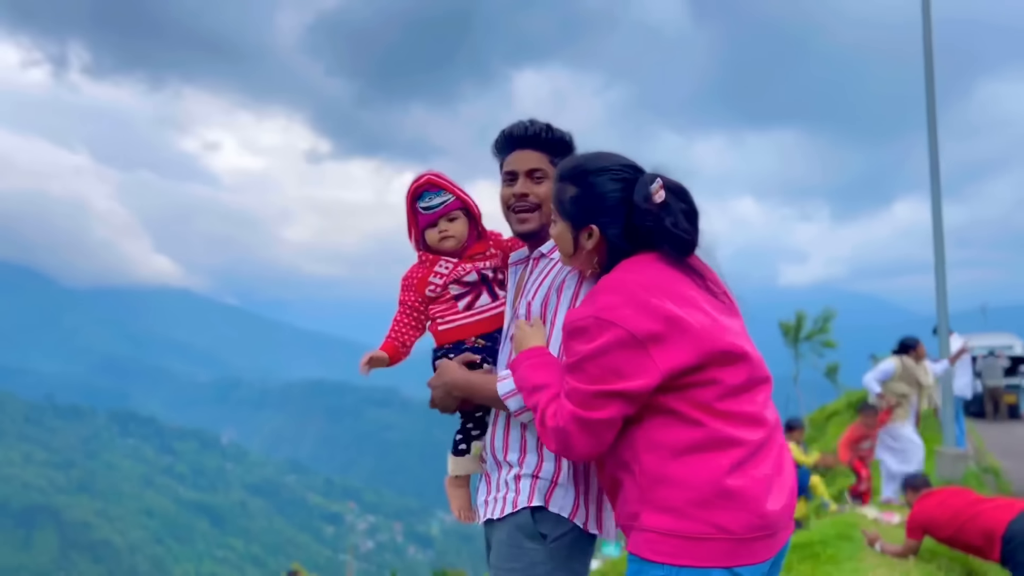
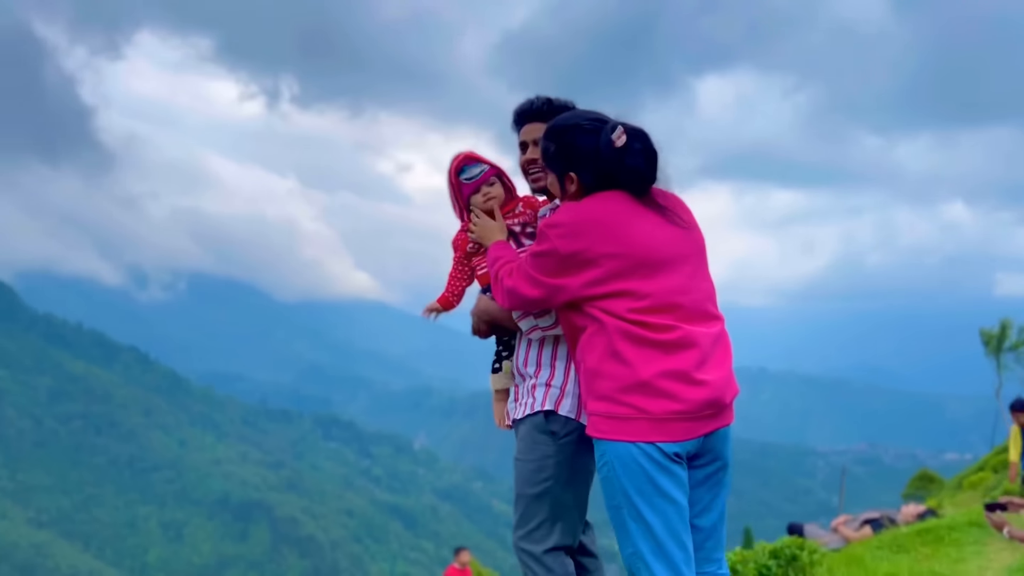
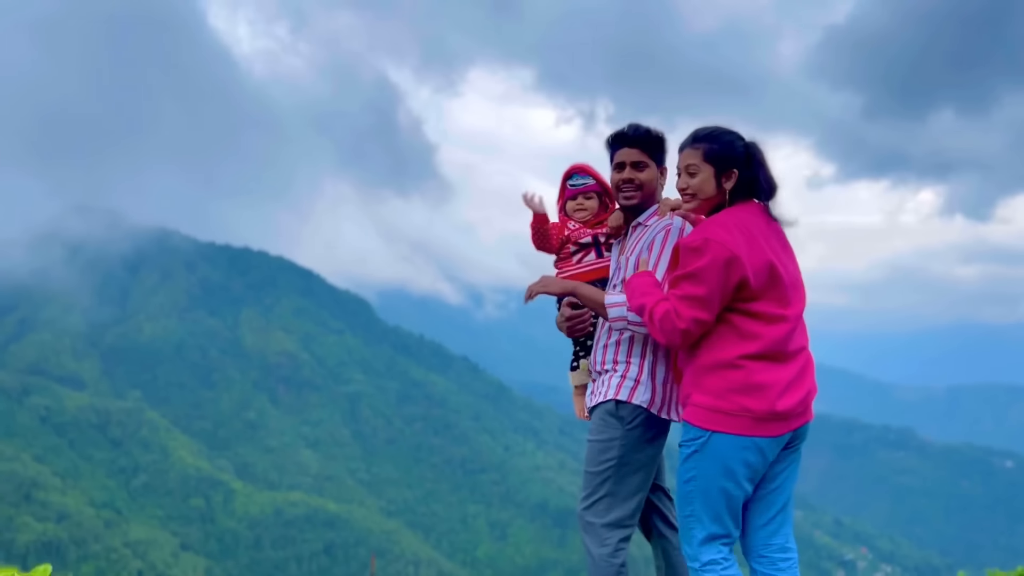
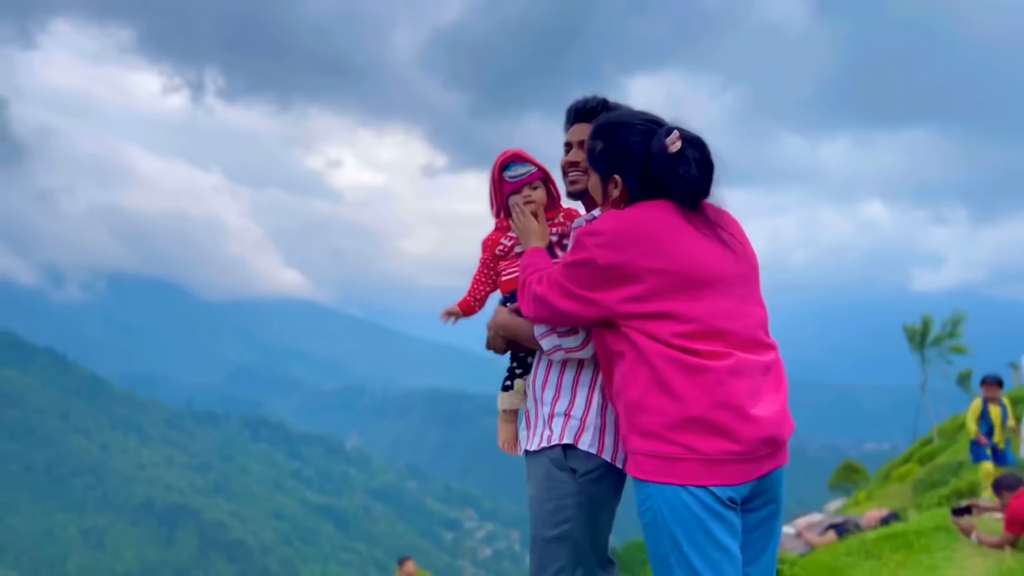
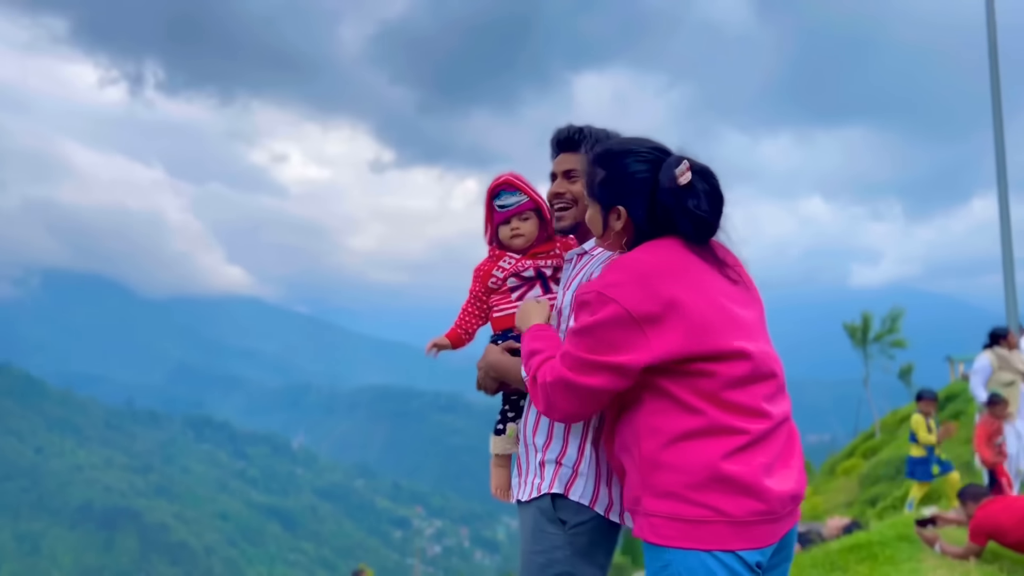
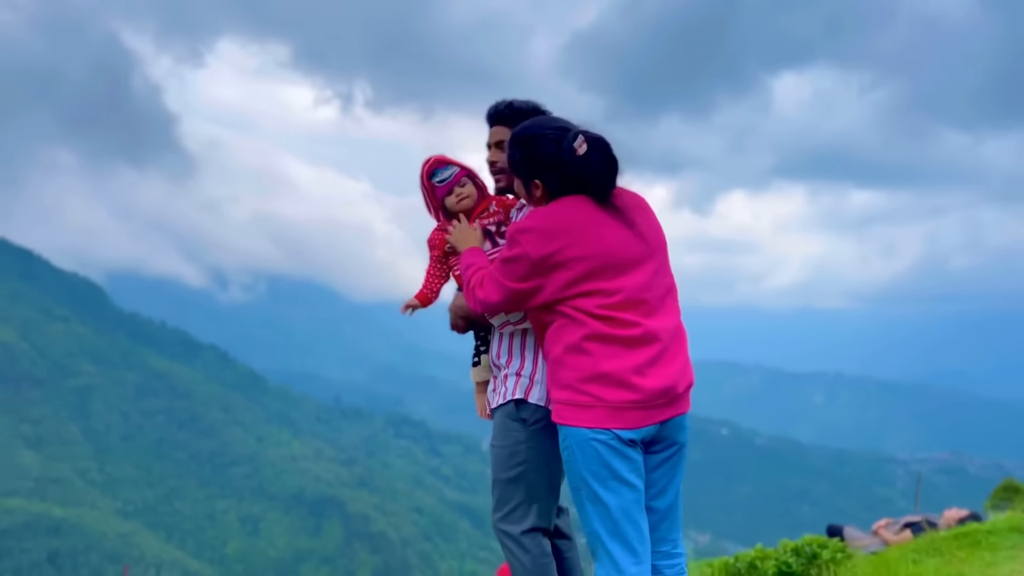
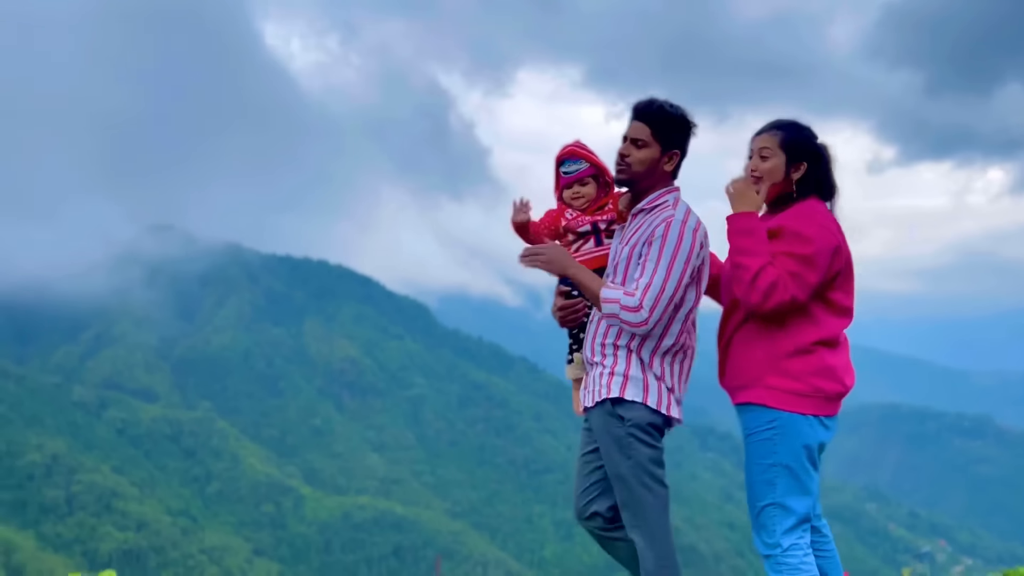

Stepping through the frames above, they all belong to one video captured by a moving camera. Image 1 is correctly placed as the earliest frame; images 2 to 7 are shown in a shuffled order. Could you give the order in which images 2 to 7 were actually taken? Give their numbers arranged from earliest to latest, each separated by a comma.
5, 4, 2, 6, 3, 7
